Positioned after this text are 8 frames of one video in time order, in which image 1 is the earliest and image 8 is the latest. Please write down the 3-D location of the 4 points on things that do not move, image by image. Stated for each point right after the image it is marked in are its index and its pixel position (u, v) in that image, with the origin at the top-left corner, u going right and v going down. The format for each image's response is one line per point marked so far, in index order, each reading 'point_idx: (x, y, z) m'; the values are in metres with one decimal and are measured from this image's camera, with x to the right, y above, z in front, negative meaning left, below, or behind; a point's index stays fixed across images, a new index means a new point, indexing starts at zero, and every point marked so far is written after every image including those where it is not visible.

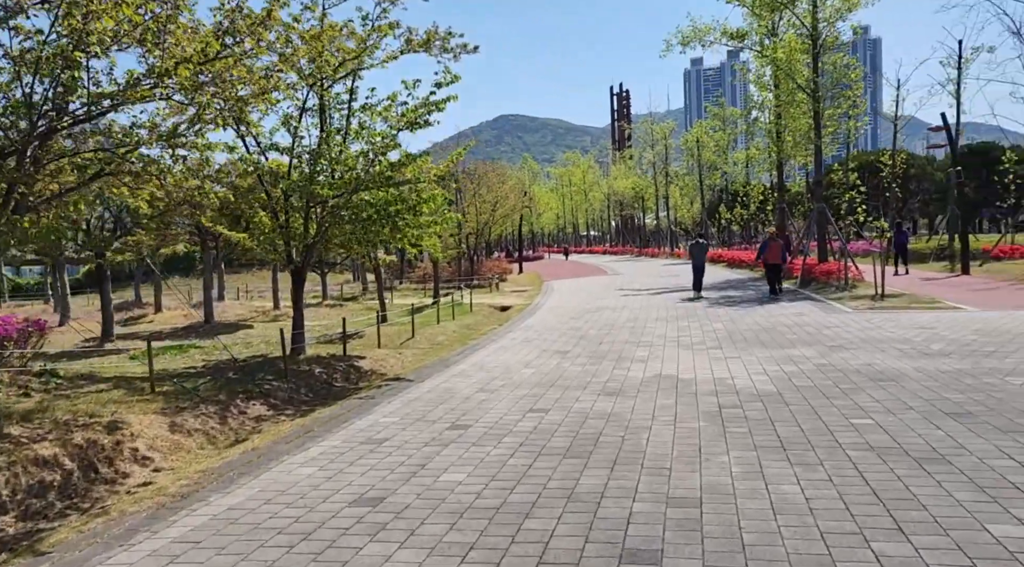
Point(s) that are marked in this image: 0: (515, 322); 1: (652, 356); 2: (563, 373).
0: (+0.1, -0.9, +18.5) m
1: (+2.1, -1.1, +11.7) m
2: (+0.7, -1.2, +10.7) m
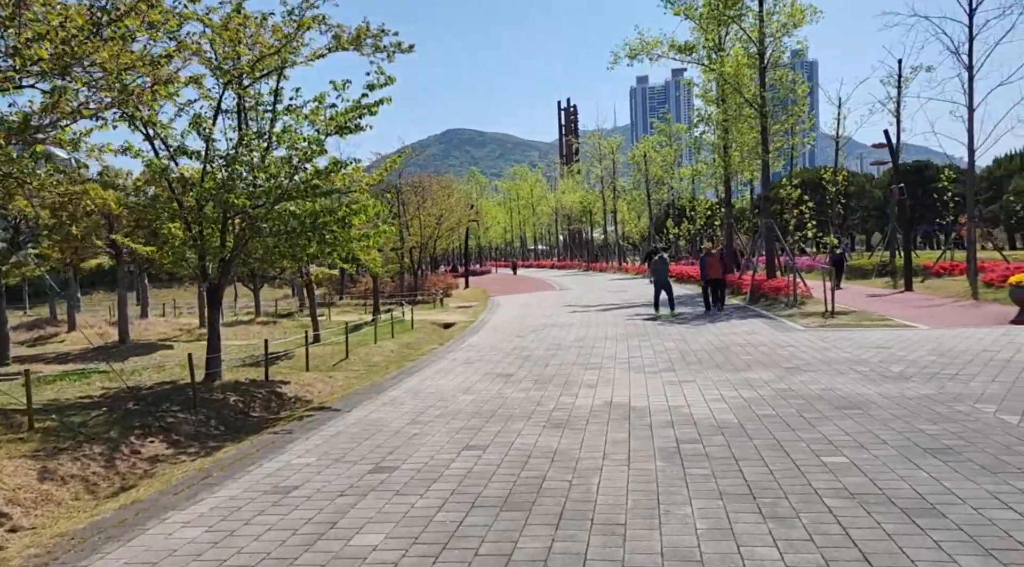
0: (-1.2, -1.3, +17.5) m
1: (+1.2, -1.4, +10.9) m
2: (-0.1, -1.5, +9.8) m
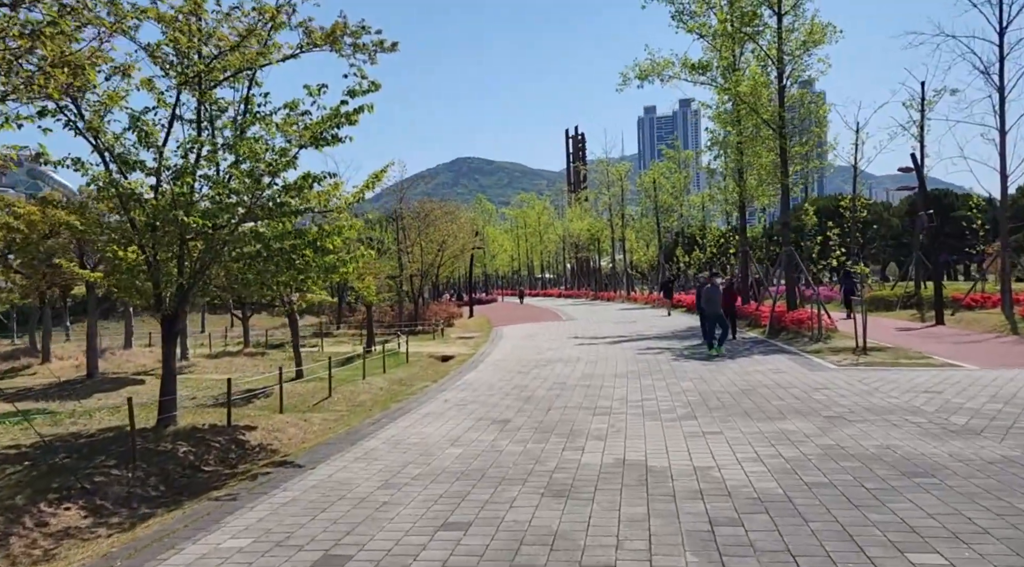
0: (-1.2, -1.9, +16.1) m
1: (+1.2, -1.8, +9.4) m
2: (-0.2, -1.8, +8.3) m
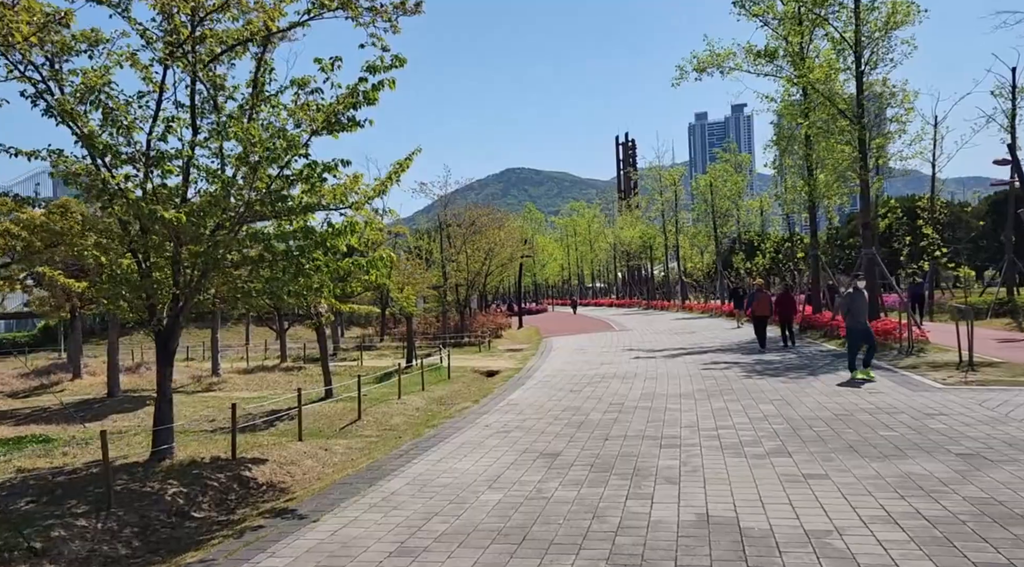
0: (-0.3, -2.1, +14.5) m
1: (+1.7, -1.8, +7.6) m
2: (+0.3, -1.9, +6.6) m
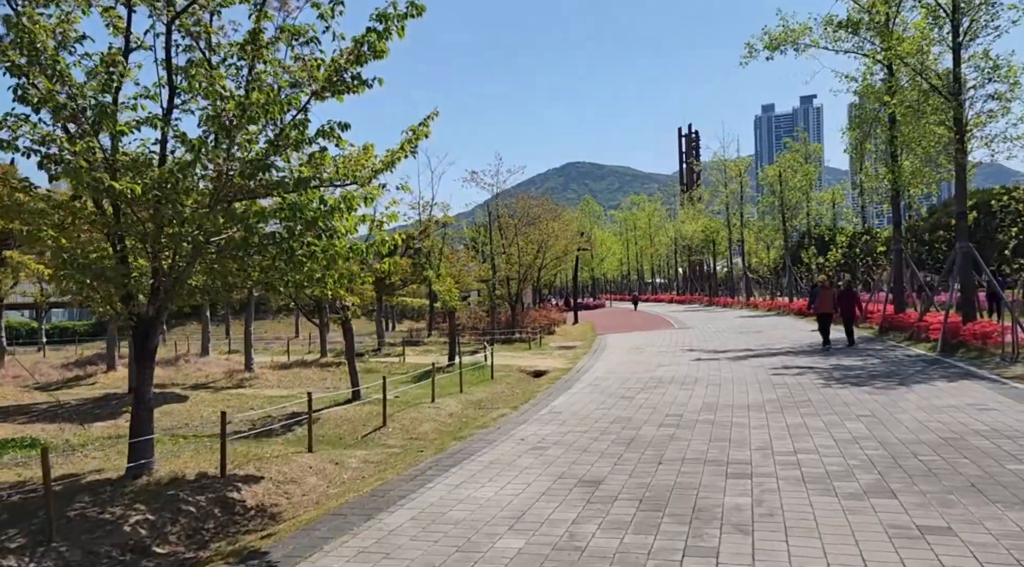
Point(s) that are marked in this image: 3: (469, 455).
0: (+0.5, -2.0, +13.0) m
1: (+1.9, -1.8, +6.0) m
2: (+0.4, -1.8, +5.1) m
3: (-0.5, -2.0, +8.8) m
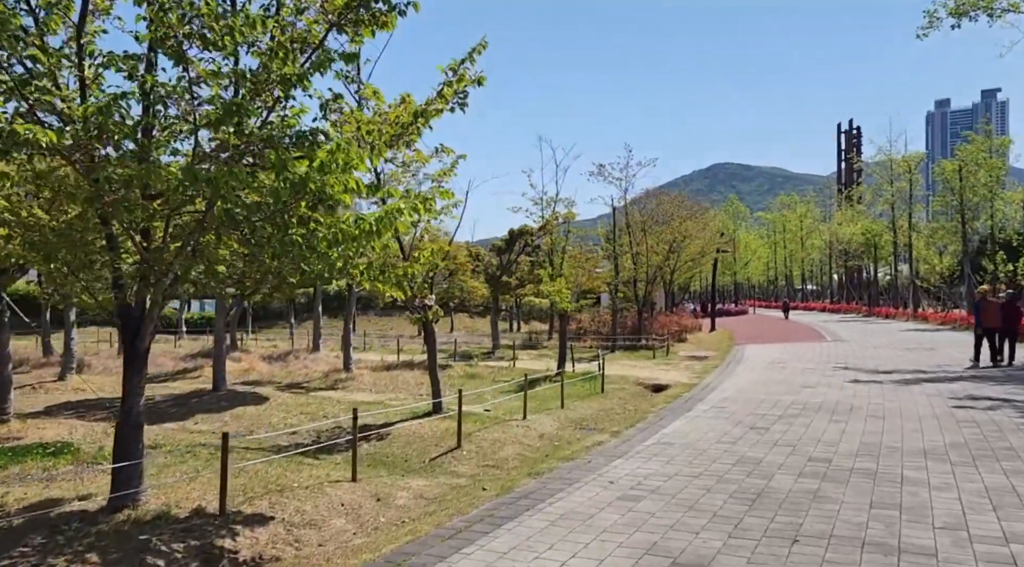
0: (+1.9, -2.0, +10.8) m
1: (+2.1, -1.8, +3.7) m
2: (+0.5, -1.8, +3.1) m
3: (+0.2, -1.9, +6.9) m
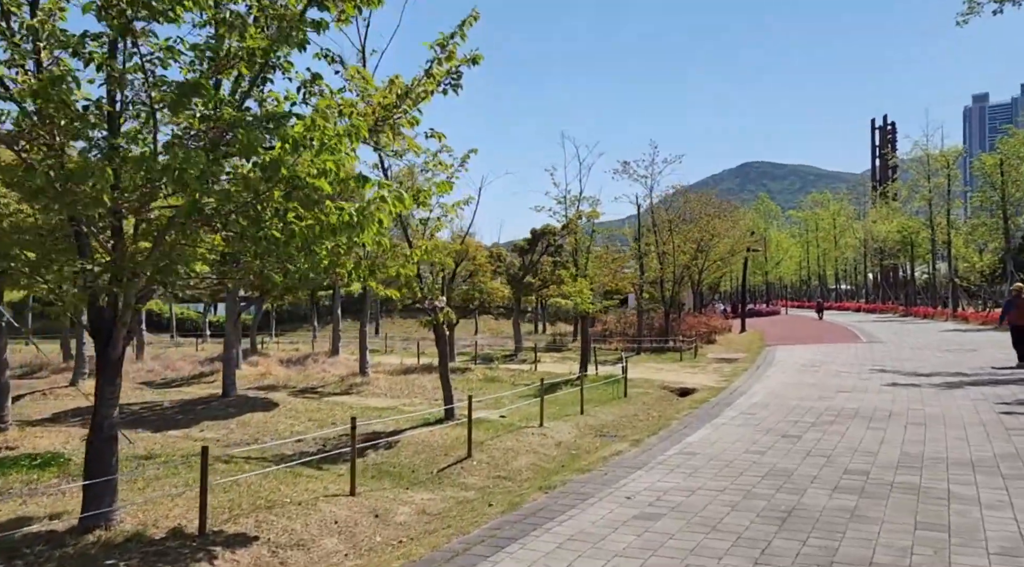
0: (+2.1, -2.0, +10.2) m
1: (+2.1, -1.8, +3.1) m
2: (+0.4, -1.8, +2.5) m
3: (+0.3, -1.9, +6.3) m
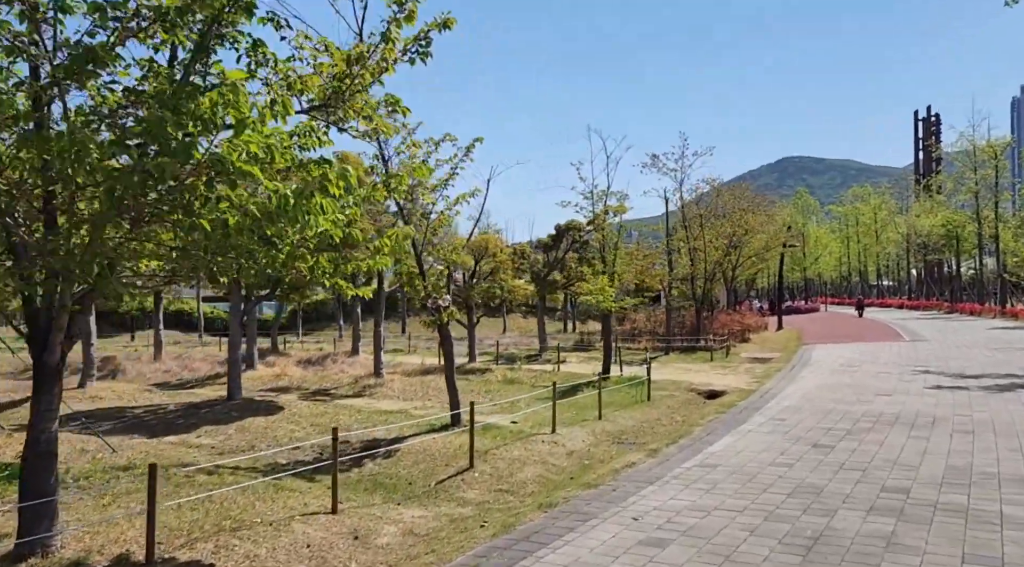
0: (+2.2, -2.0, +9.4) m
1: (+1.8, -1.8, +2.3) m
2: (+0.1, -1.8, +1.8) m
3: (+0.2, -1.9, +5.6) m
